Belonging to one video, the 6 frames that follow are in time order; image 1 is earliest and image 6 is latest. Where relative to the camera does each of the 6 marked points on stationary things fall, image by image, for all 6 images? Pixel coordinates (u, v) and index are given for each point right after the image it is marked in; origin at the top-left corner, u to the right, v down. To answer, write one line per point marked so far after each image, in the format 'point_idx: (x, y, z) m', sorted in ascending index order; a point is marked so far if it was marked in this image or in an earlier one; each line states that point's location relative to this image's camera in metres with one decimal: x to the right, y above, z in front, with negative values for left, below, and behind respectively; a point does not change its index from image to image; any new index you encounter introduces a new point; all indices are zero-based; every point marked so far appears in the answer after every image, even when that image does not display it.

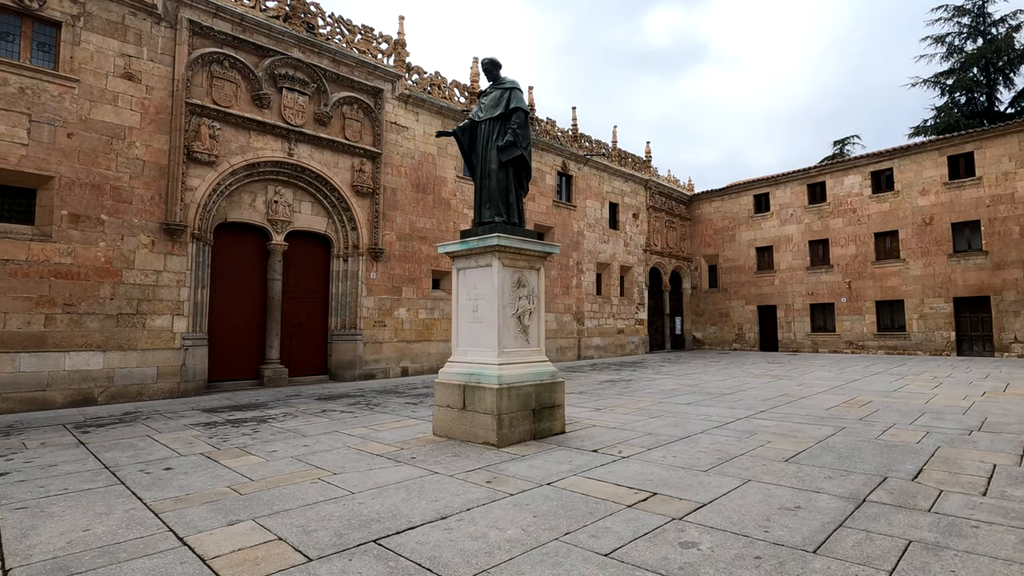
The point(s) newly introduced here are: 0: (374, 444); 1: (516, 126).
0: (-1.4, -1.6, +5.5) m
1: (0.0, +1.8, +5.8) m
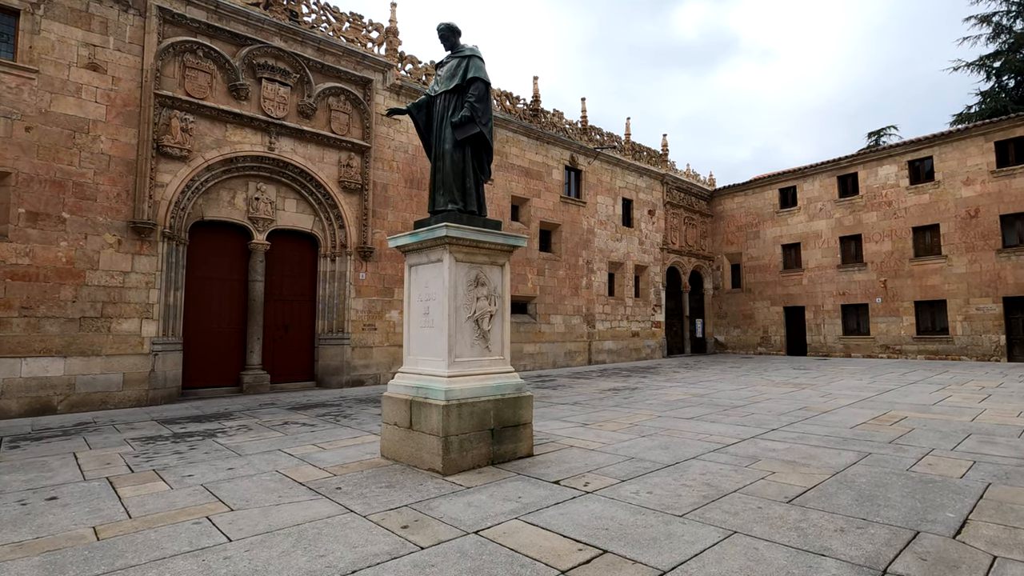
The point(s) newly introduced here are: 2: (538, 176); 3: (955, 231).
0: (-1.8, -1.6, +4.8) m
1: (-0.4, +1.8, +5.0) m
2: (+0.7, +3.2, +15.3) m
3: (+13.2, +1.7, +16.0) m
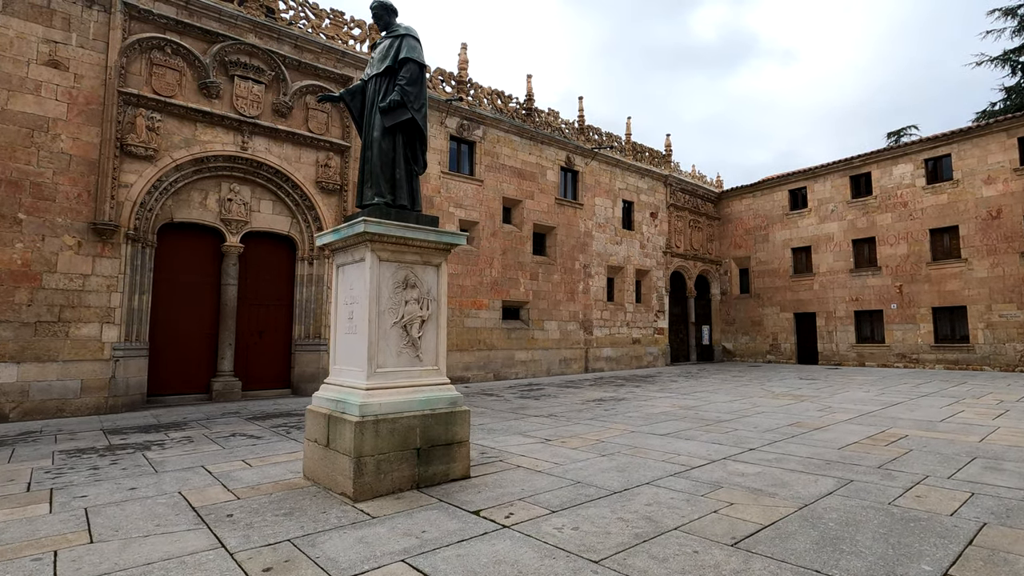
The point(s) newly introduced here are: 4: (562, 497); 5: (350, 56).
0: (-2.4, -1.6, +4.3) m
1: (-0.9, +1.7, +4.5) m
2: (+0.5, +3.1, +14.8) m
3: (+13.0, +1.5, +15.0) m
4: (+0.4, -1.6, +4.0) m
5: (-3.5, +5.0, +11.5) m
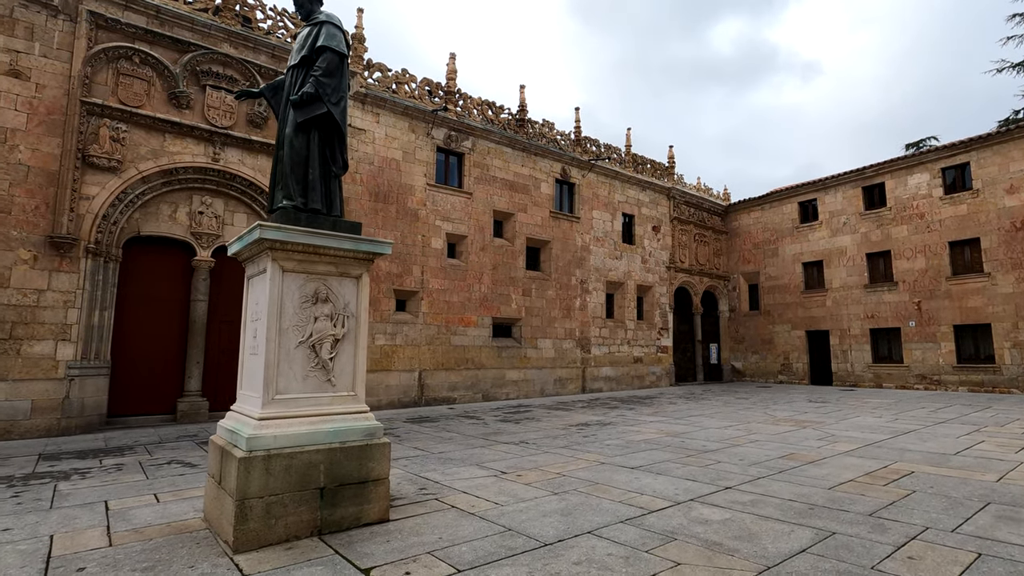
0: (-3.0, -1.7, +3.8) m
1: (-1.5, +1.6, +4.0) m
2: (+0.3, +2.6, +14.3) m
3: (+12.8, +1.1, +14.1) m
4: (-0.2, -1.6, +3.4) m
5: (-3.8, +4.6, +11.2) m
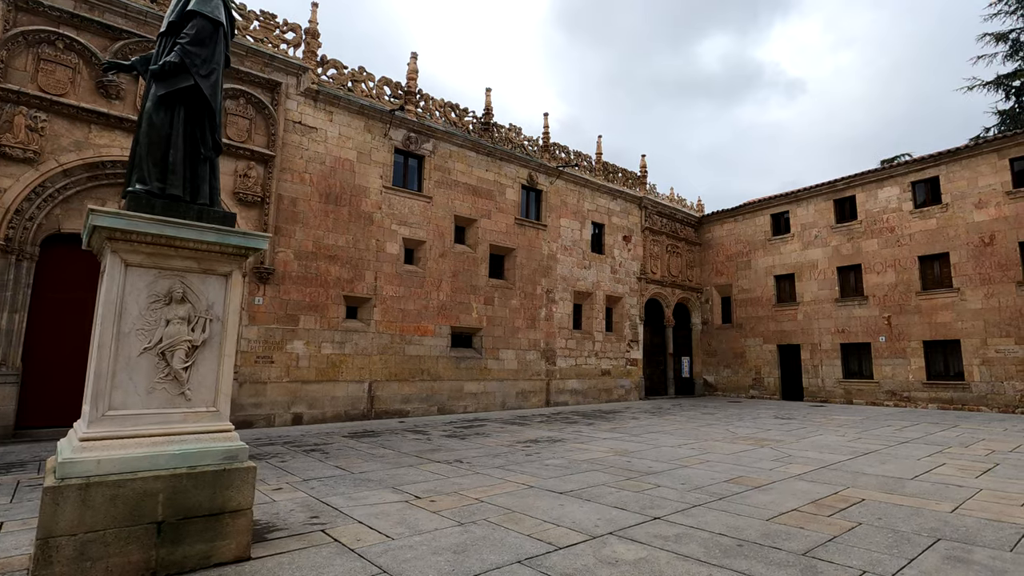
0: (-3.7, -1.7, +3.1) m
1: (-2.2, +1.6, +3.5) m
2: (-0.6, +2.4, +13.9) m
3: (+11.8, +0.7, +13.9) m
4: (-0.9, -1.6, +2.8) m
5: (-4.6, +4.5, +10.7) m
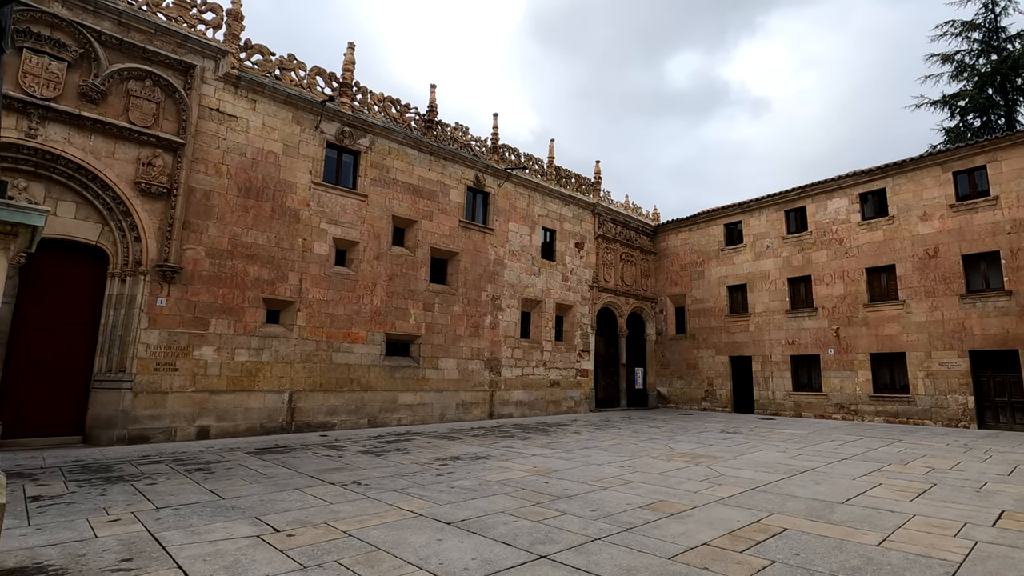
0: (-4.6, -1.6, +2.3) m
1: (-3.0, +1.7, +2.8) m
2: (-2.0, +2.3, +13.2) m
3: (+10.4, +0.4, +13.9) m
4: (-1.8, -1.6, +2.1) m
5: (-5.8, +4.5, +9.9) m
